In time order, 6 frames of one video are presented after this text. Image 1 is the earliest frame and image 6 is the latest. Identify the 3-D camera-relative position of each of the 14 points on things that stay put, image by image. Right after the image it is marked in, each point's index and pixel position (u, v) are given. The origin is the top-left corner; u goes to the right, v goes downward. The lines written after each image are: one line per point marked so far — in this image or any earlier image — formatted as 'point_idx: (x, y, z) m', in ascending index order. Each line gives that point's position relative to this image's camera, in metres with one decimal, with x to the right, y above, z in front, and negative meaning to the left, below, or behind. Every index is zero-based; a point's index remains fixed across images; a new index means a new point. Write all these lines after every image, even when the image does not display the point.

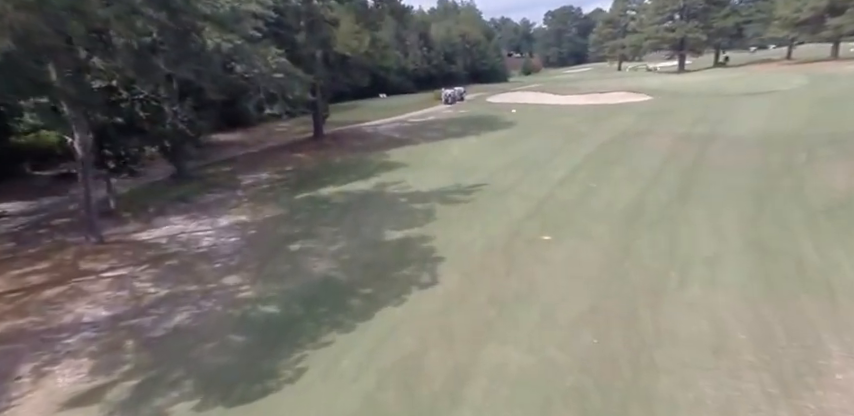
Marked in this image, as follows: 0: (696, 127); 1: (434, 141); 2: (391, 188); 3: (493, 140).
0: (+9.6, +3.1, +17.3) m
1: (+0.2, +2.7, +19.5) m
2: (-1.0, +0.5, +13.3) m
3: (+2.4, +2.6, +18.2) m
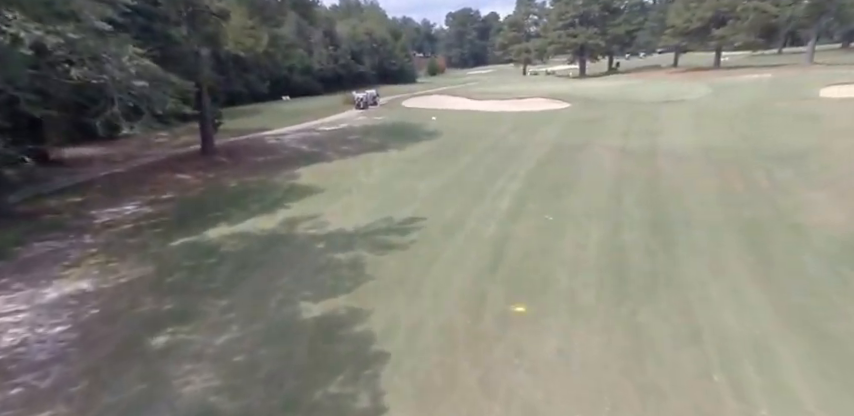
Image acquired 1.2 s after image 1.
0: (+6.9, +2.5, +16.2) m
1: (-2.7, +1.8, +16.7) m
2: (-2.6, -0.4, +10.4) m
3: (-0.2, +1.7, +15.9) m
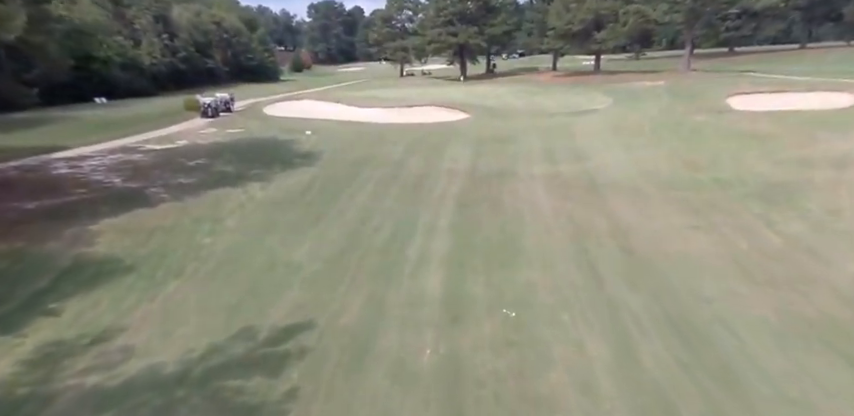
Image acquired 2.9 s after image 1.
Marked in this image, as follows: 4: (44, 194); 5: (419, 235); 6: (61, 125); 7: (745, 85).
0: (+3.6, +1.5, +13.5) m
1: (-5.7, +0.3, +11.5) m
2: (-4.0, -1.8, +5.5) m
3: (-3.1, +0.4, +11.3) m
4: (-8.8, +0.3, +11.3) m
5: (-0.2, -0.3, +9.2) m
6: (-14.7, +3.5, +19.9) m
7: (+11.3, +4.3, +17.3) m
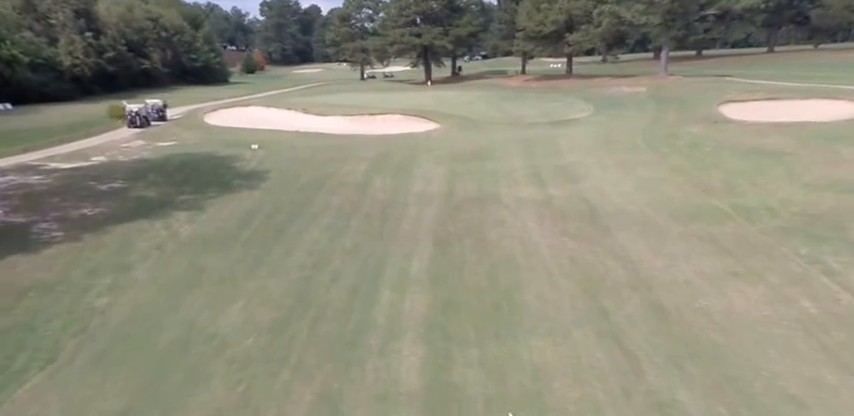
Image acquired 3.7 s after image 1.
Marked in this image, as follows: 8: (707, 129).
0: (+2.8, +0.9, +11.8) m
1: (-6.3, -0.4, +9.1) m
2: (-4.1, -2.5, +3.2) m
3: (-3.8, -0.3, +9.1) m
4: (-9.4, -0.5, +8.6) m
5: (-0.6, -1.0, +7.2) m
6: (-15.9, +2.6, +16.8) m
7: (+10.1, +3.8, +16.2) m
8: (+7.5, +2.0, +13.2) m
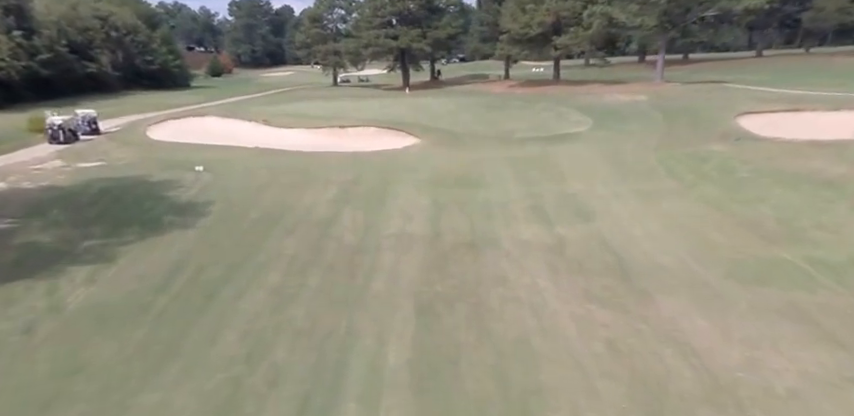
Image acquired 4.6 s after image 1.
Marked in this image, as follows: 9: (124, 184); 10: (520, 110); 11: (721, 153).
0: (+2.4, +0.1, +9.7) m
1: (-6.6, -1.2, +6.6) m
2: (-4.1, -3.3, +0.8) m
3: (-4.0, -1.1, +6.7) m
4: (-9.6, -1.3, +6.0) m
5: (-0.8, -1.7, +5.0) m
6: (-16.6, +1.6, +13.9) m
7: (+9.5, +3.1, +14.5) m
8: (+7.0, +1.3, +11.3) m
9: (-6.7, +0.5, +10.8) m
10: (+3.6, +3.8, +18.8) m
11: (+6.8, +1.3, +11.3) m
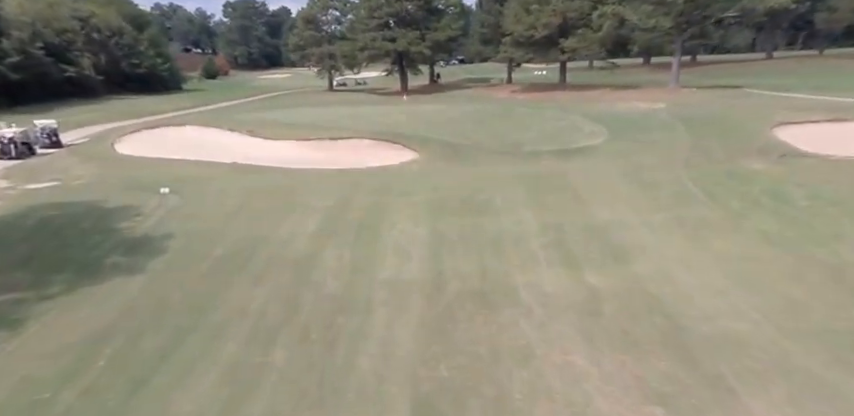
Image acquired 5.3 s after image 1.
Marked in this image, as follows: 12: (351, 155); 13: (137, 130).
0: (+2.4, -0.4, +8.2) m
1: (-6.6, -1.8, +5.0) m
2: (-4.1, -3.8, -0.8) m
3: (-4.0, -1.7, +5.2) m
4: (-9.6, -1.9, +4.5) m
5: (-0.8, -2.3, +3.4) m
6: (-16.6, +1.0, +12.3) m
7: (+9.5, +2.5, +13.0) m
8: (+7.0, +0.7, +9.8) m
9: (-6.7, -0.1, +9.3) m
10: (+3.5, +3.2, +17.3) m
11: (+6.8, +0.7, +9.8) m
12: (-2.2, +1.6, +13.8) m
13: (-9.5, +2.5, +16.1) m
